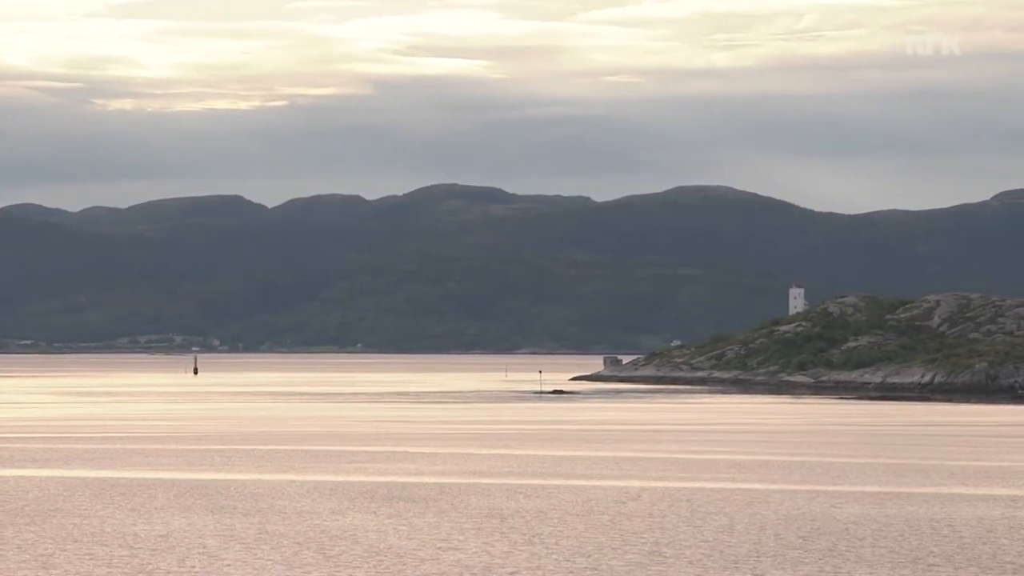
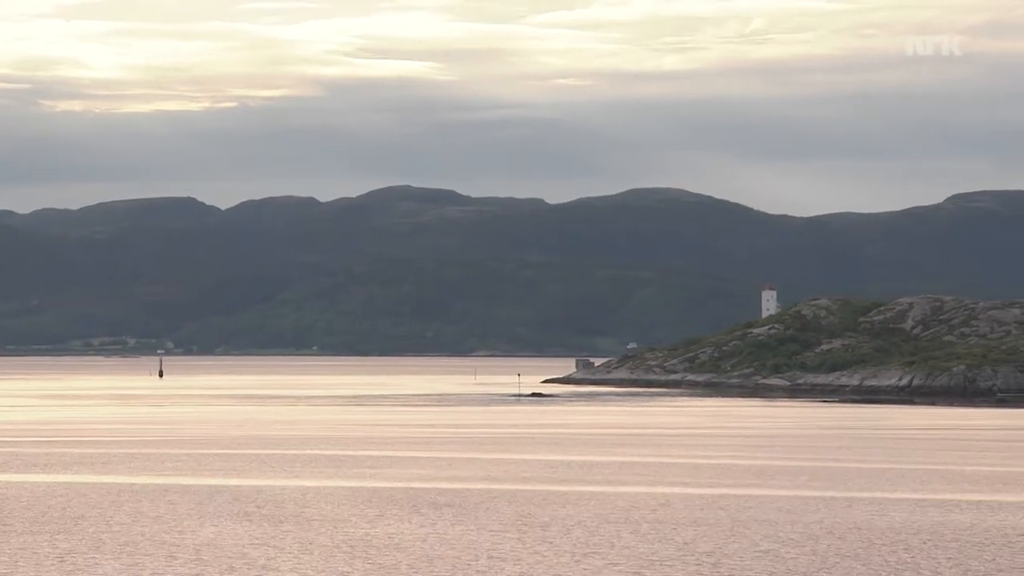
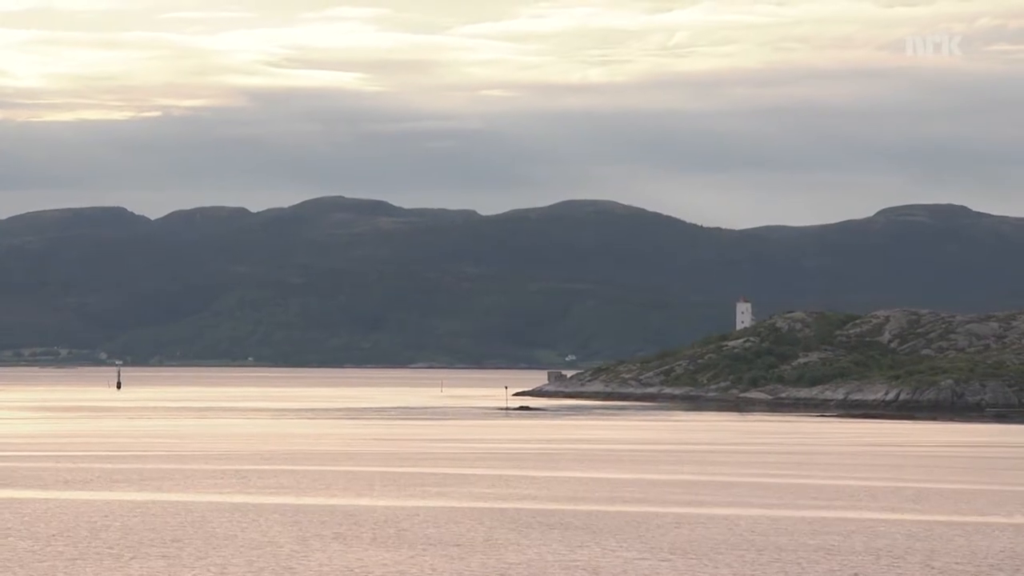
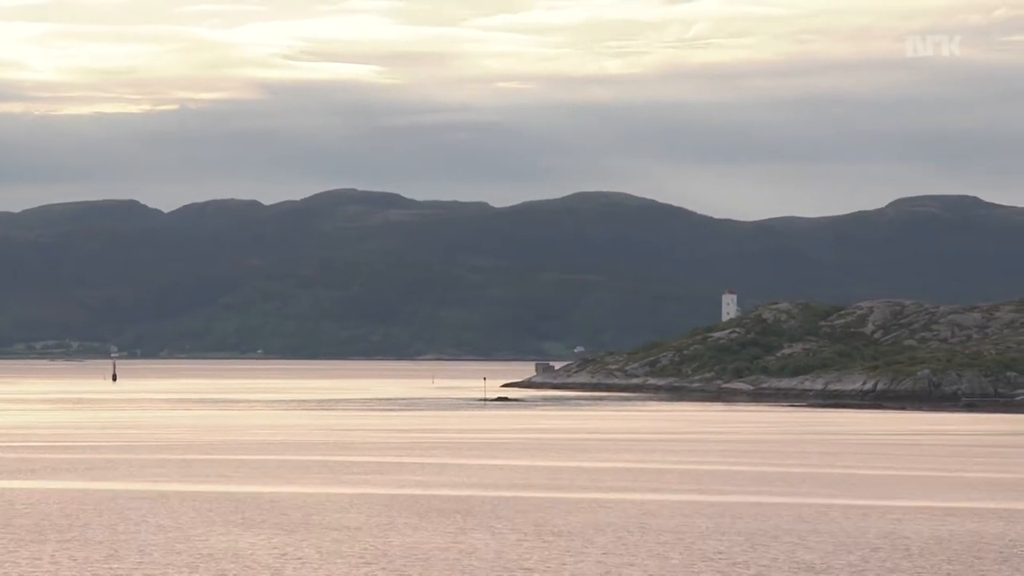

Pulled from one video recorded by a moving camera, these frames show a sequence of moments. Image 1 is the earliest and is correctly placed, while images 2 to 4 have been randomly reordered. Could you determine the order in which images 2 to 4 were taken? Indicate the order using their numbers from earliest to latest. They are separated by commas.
2, 4, 3
